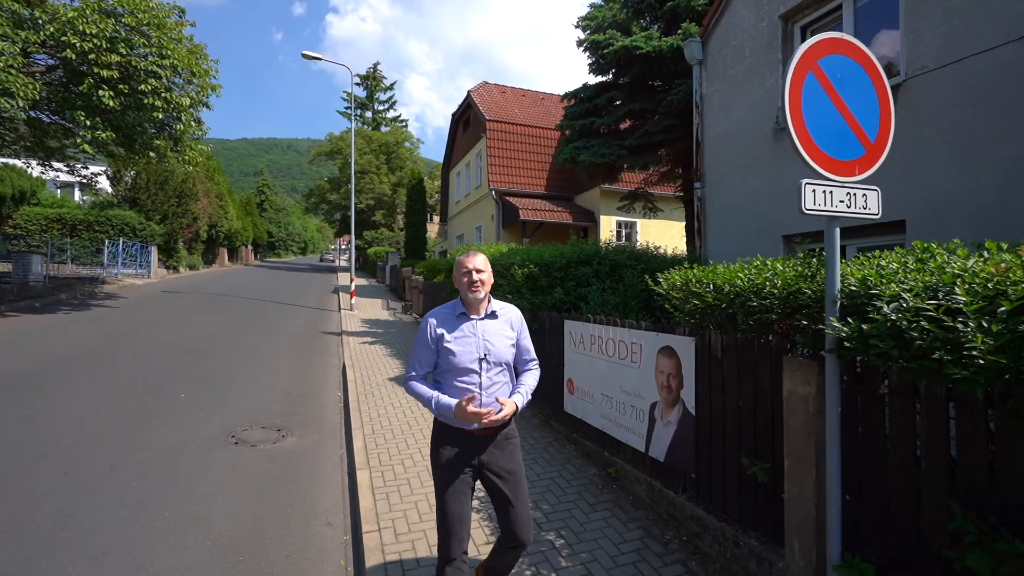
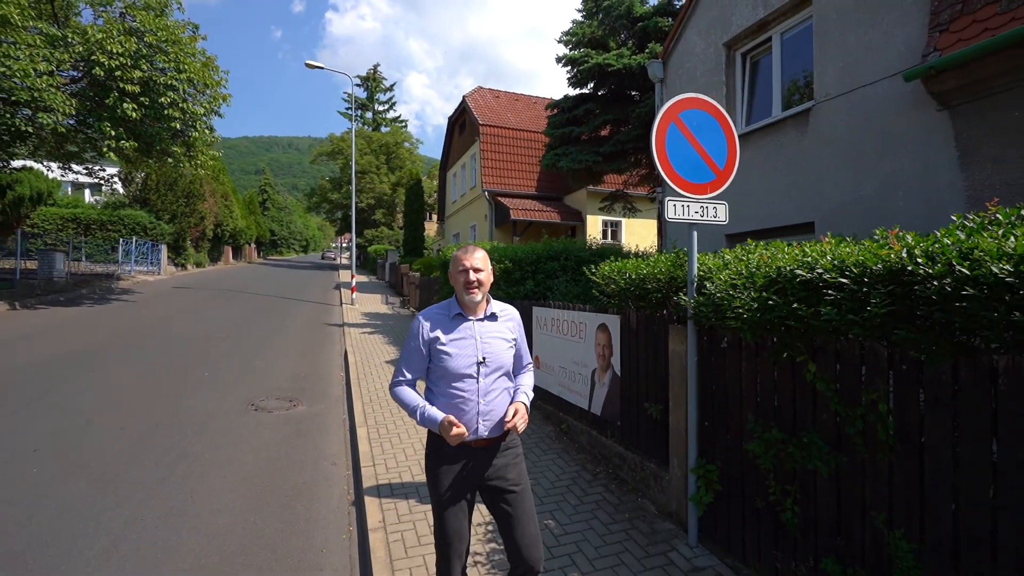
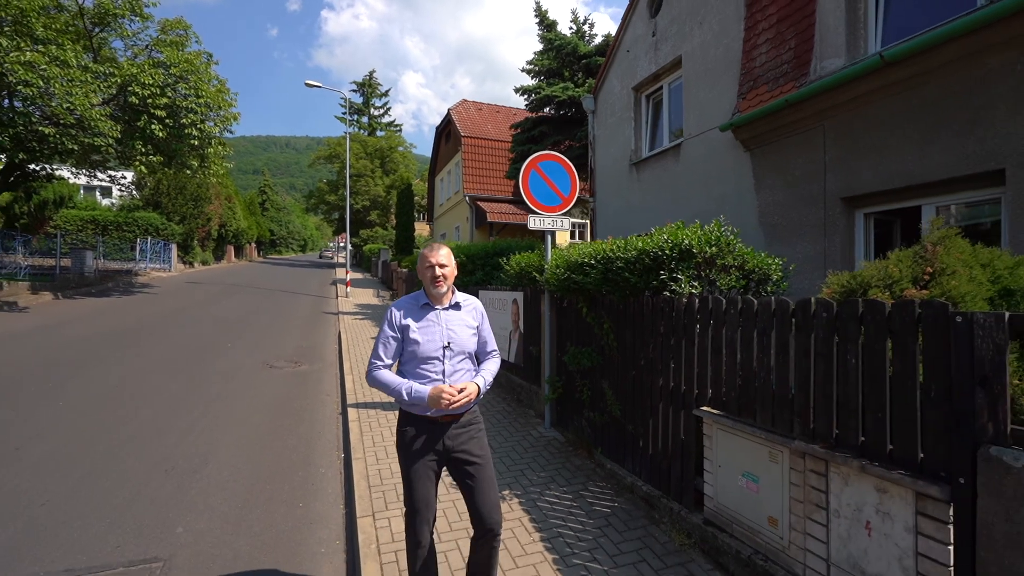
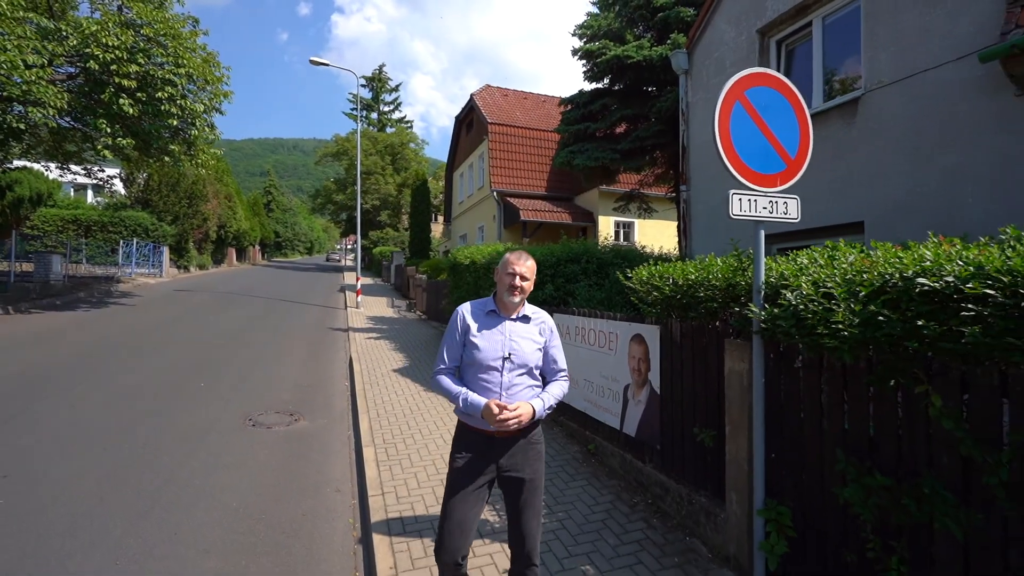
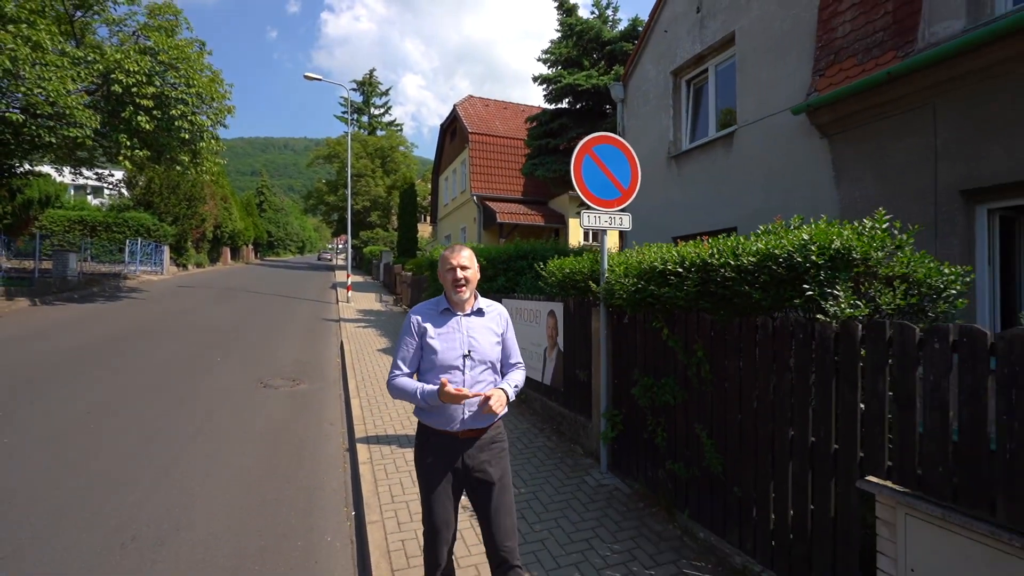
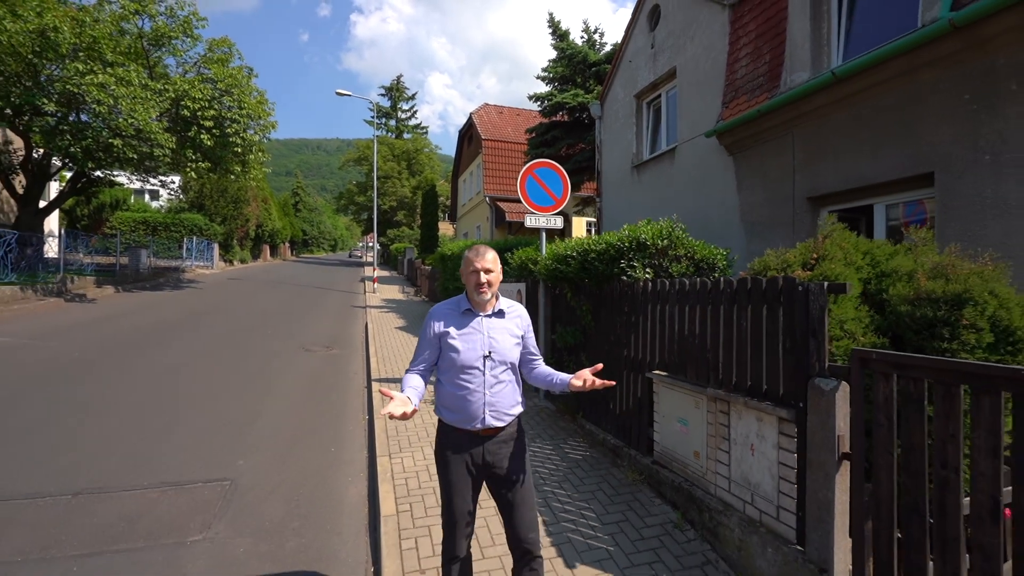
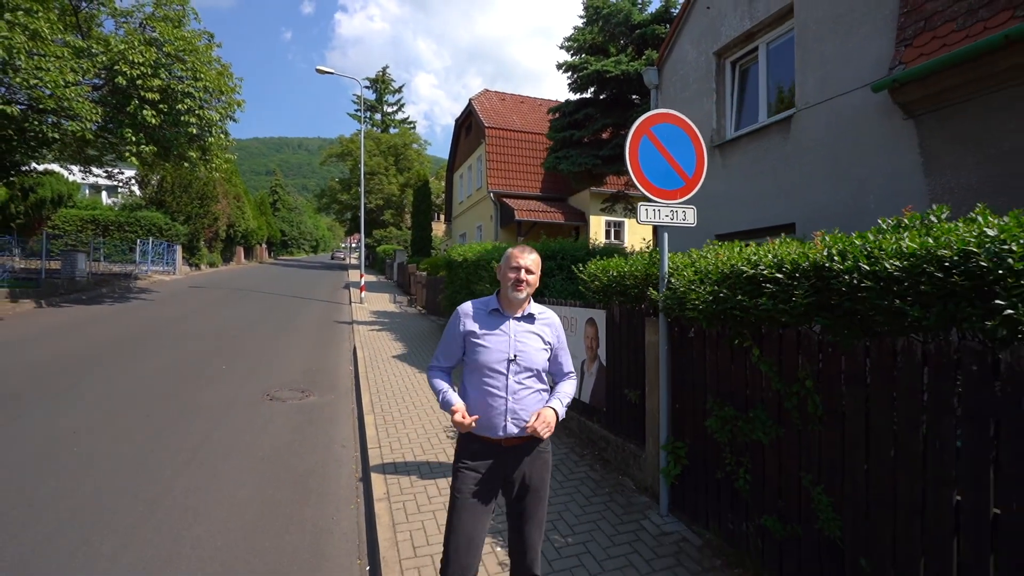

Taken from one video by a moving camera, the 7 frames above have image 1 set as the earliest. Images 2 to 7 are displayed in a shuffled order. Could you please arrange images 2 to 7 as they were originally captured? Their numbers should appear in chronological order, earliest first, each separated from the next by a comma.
4, 2, 7, 5, 3, 6
